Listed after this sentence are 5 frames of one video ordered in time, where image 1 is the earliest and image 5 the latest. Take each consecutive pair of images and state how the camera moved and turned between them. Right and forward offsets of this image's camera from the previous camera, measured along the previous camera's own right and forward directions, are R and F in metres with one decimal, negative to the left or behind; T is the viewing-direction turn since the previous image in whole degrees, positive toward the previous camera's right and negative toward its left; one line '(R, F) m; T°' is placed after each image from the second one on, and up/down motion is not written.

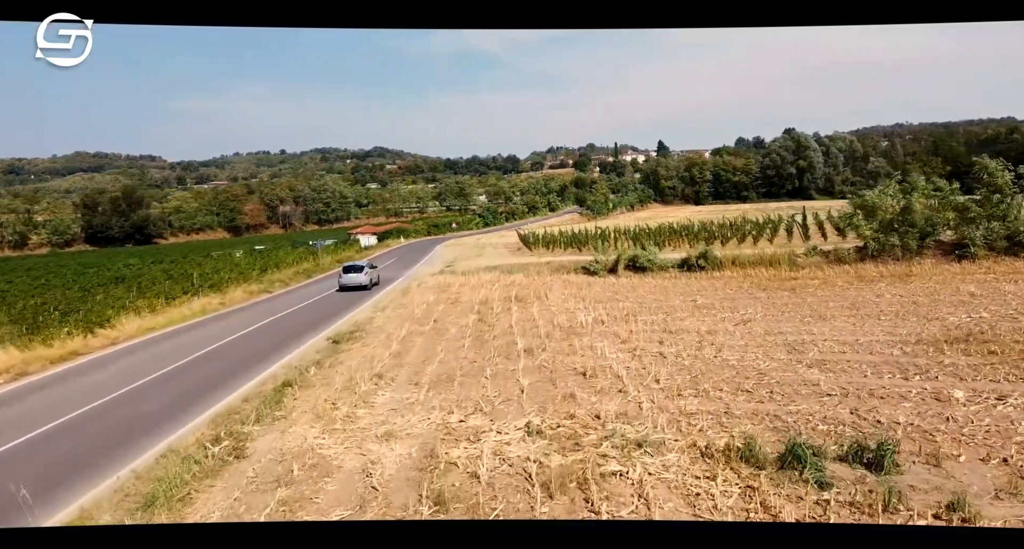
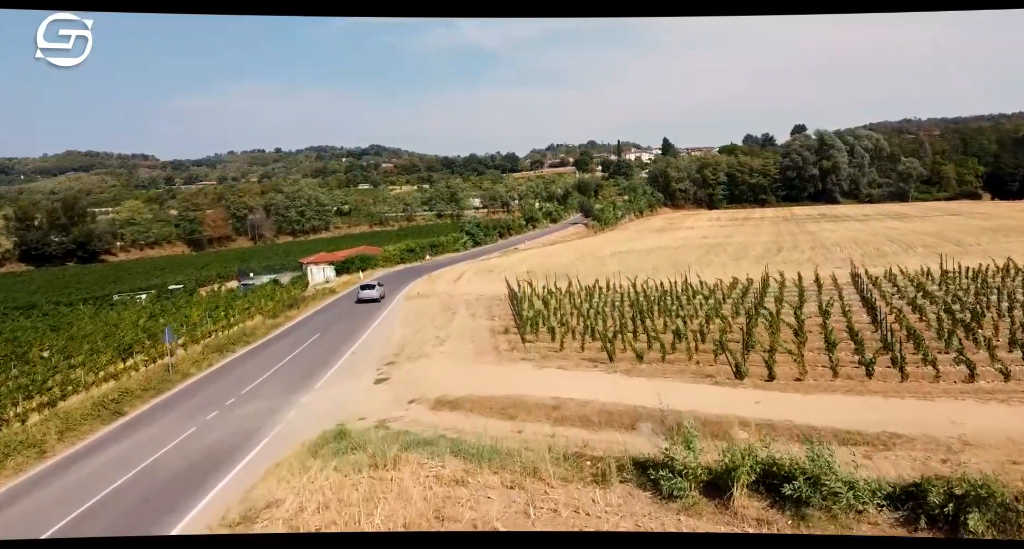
(+0.3, +6.7) m; 0°
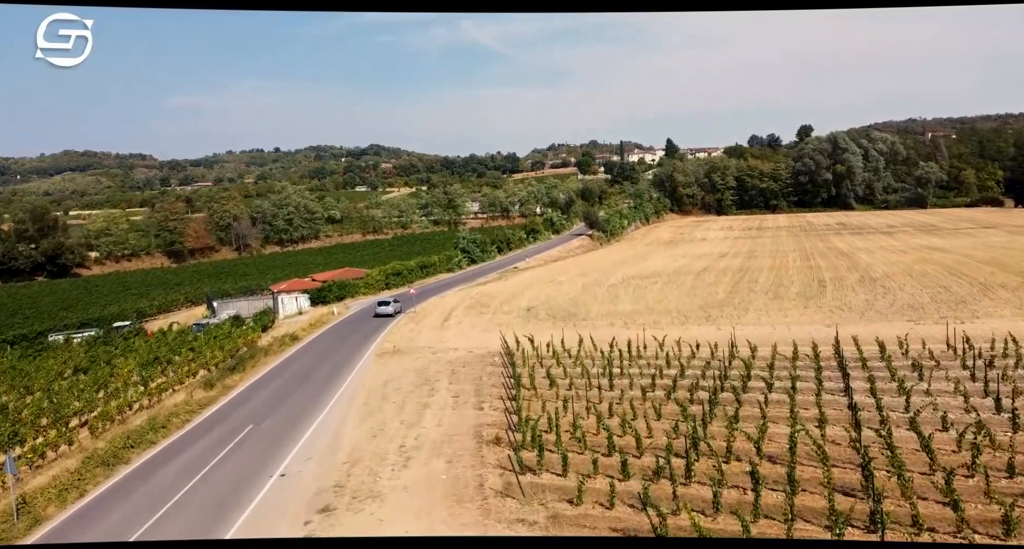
(+0.1, +3.1) m; 0°
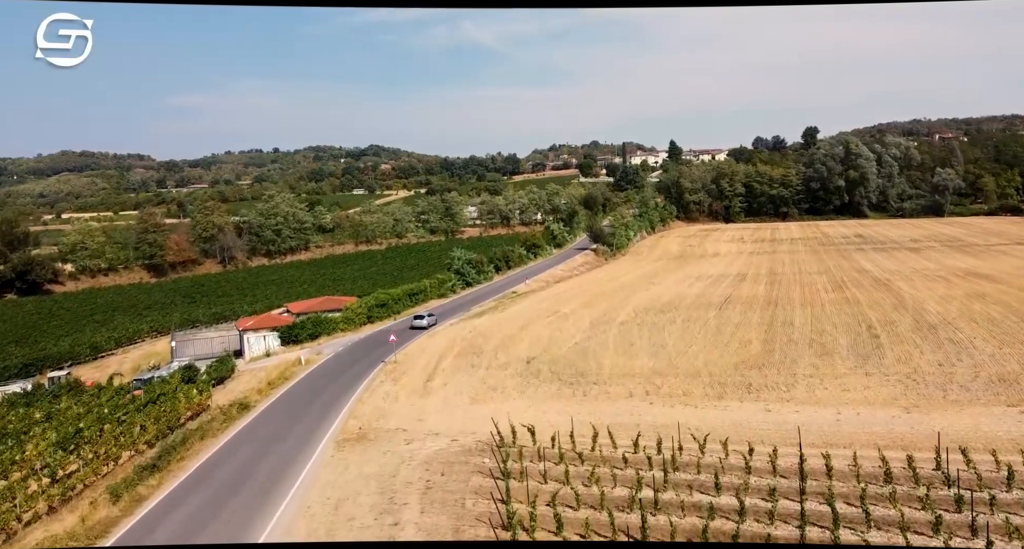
(+0.1, +2.7) m; 0°
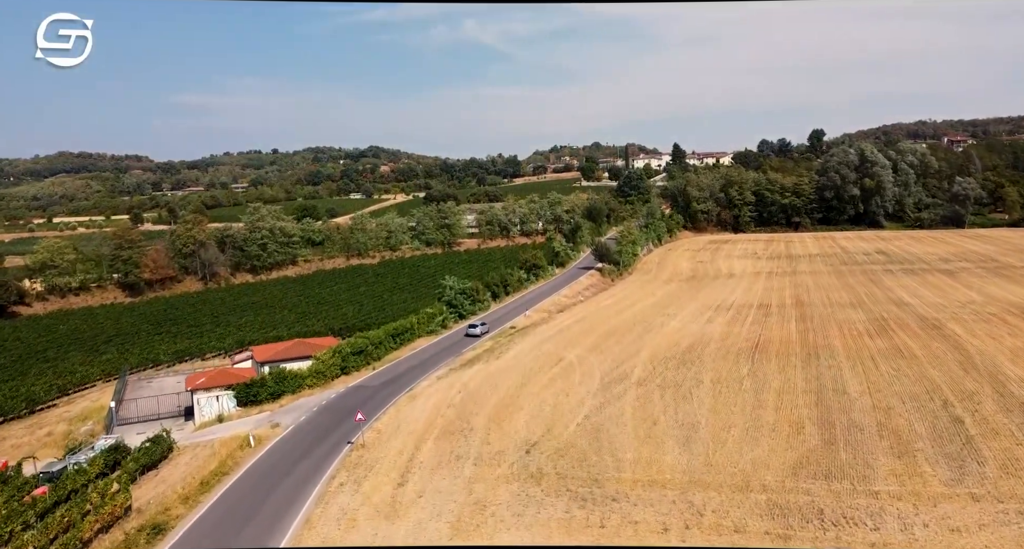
(+0.1, +3.0) m; 0°
